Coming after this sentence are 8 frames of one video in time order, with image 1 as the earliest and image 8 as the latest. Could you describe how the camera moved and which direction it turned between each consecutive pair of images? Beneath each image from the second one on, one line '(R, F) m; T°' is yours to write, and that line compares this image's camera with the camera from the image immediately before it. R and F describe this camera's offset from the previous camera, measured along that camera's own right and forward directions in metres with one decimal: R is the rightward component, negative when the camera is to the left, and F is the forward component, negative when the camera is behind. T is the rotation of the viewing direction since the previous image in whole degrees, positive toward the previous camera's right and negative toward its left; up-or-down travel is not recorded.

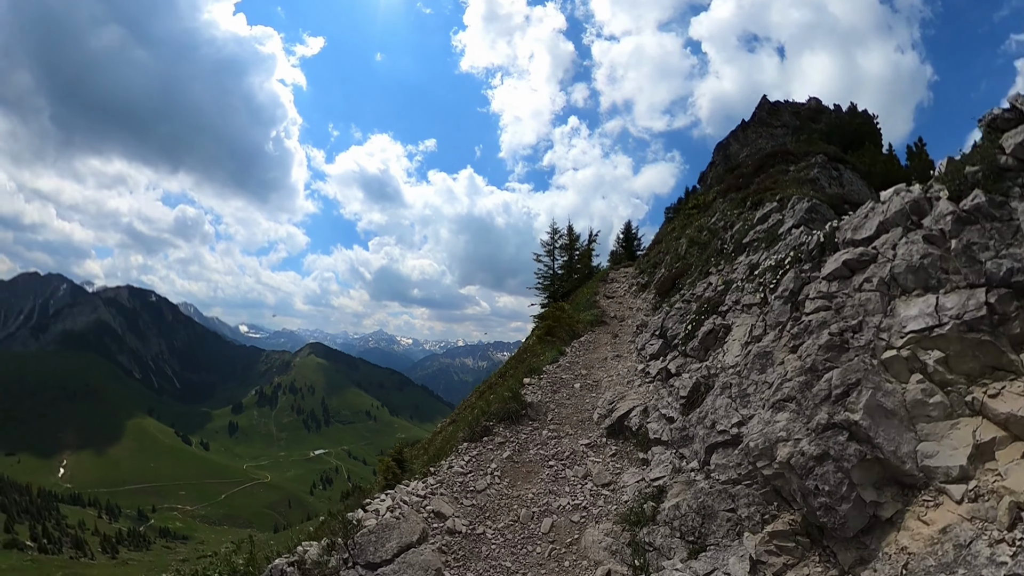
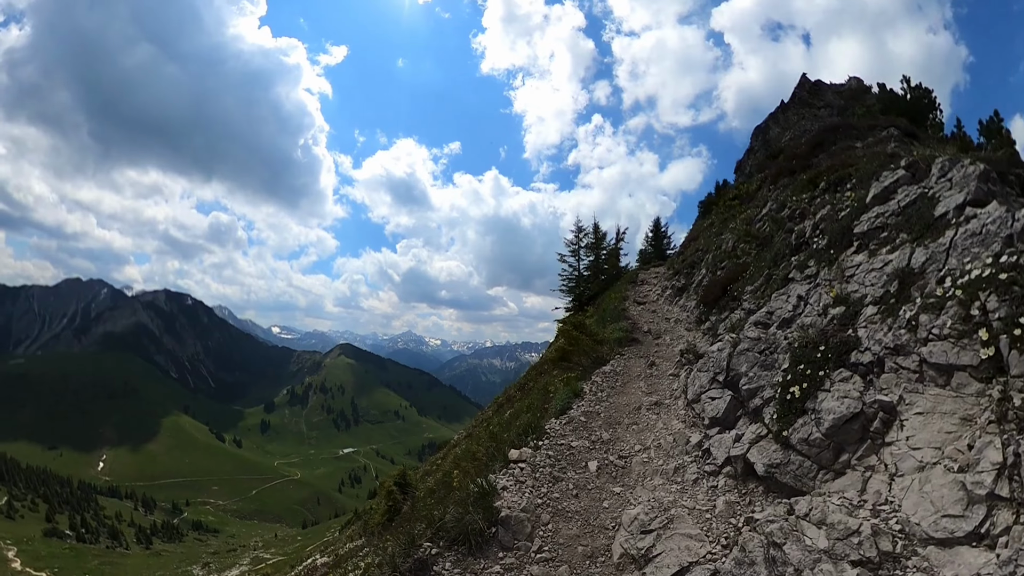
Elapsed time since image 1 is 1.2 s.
(+2.1, +0.1) m; -5°
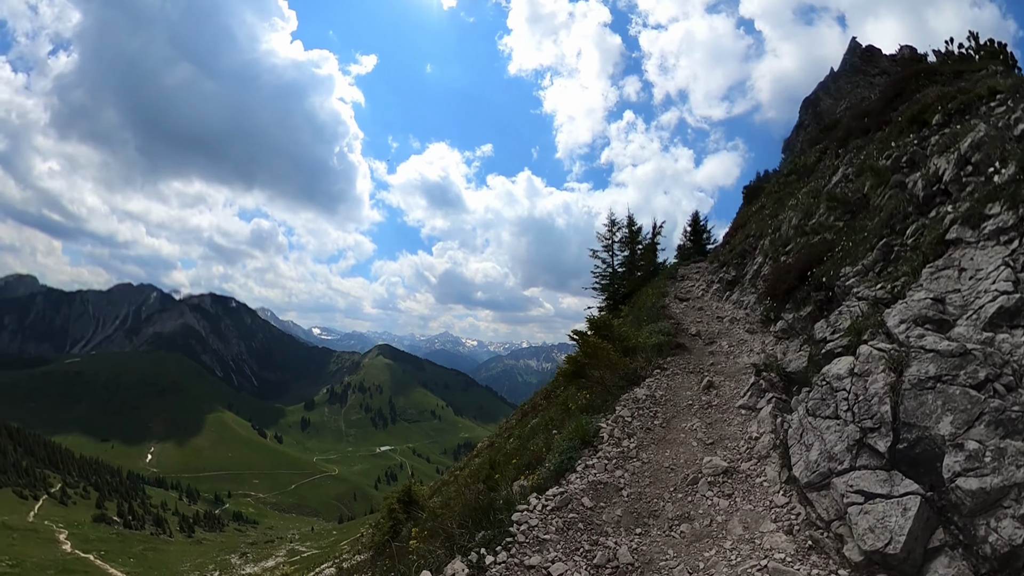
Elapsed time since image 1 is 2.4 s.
(+2.8, +0.2) m; -7°
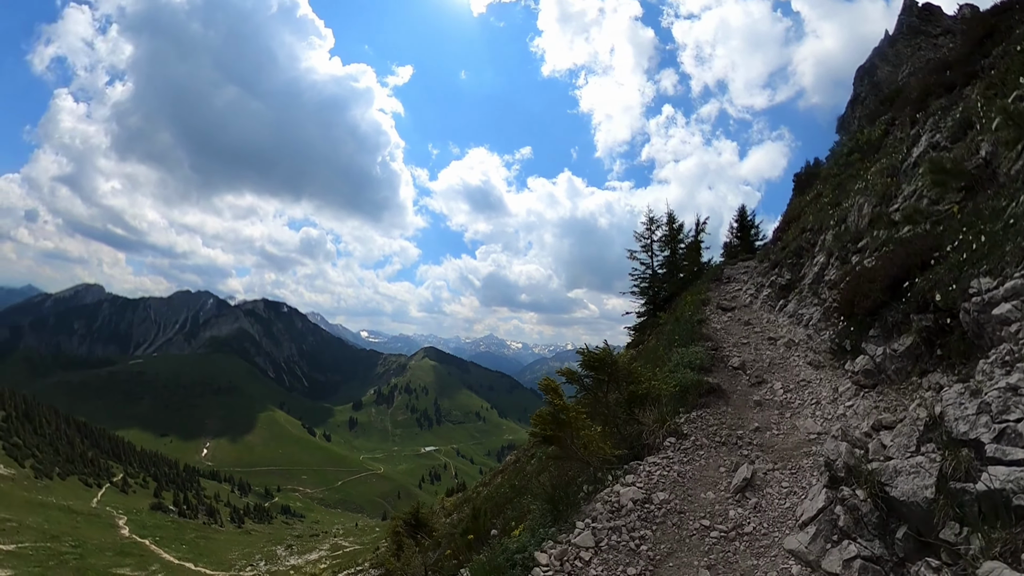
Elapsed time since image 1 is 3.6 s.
(+3.4, +0.3) m; -8°
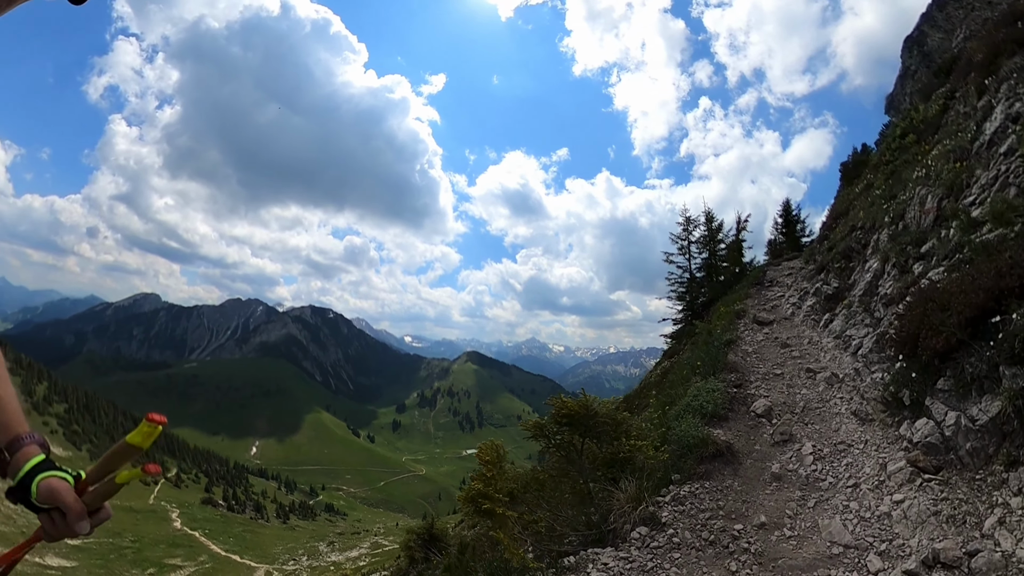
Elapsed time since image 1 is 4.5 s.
(+3.0, +0.3) m; -7°
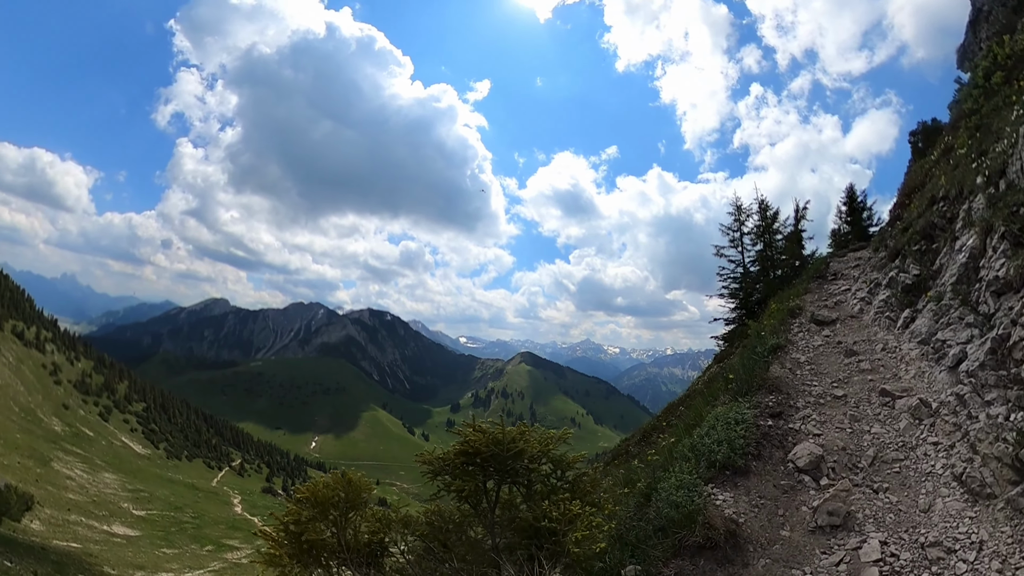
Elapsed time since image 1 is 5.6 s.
(+4.2, +0.3) m; -10°
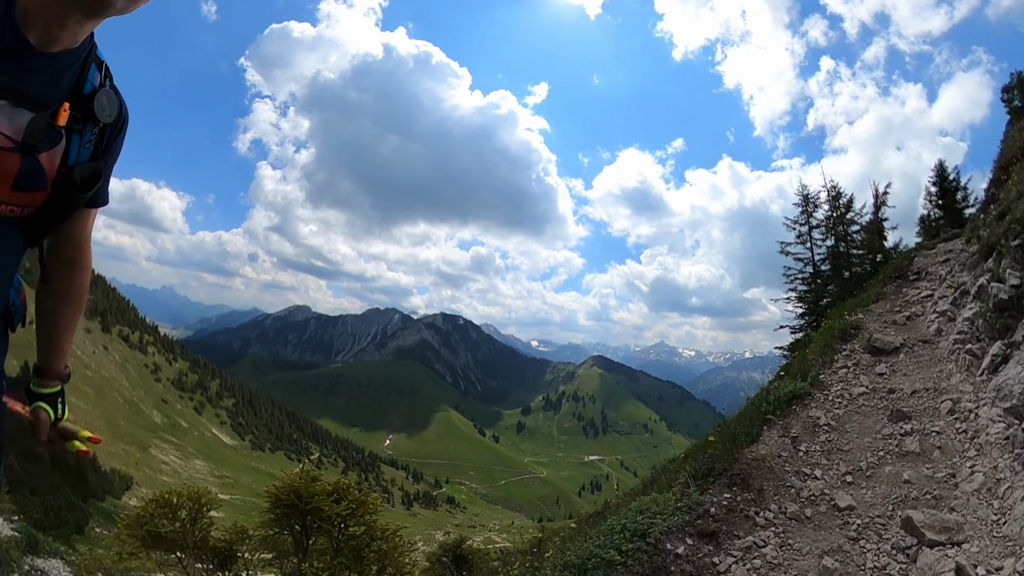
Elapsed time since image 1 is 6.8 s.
(+5.3, +0.6) m; -13°
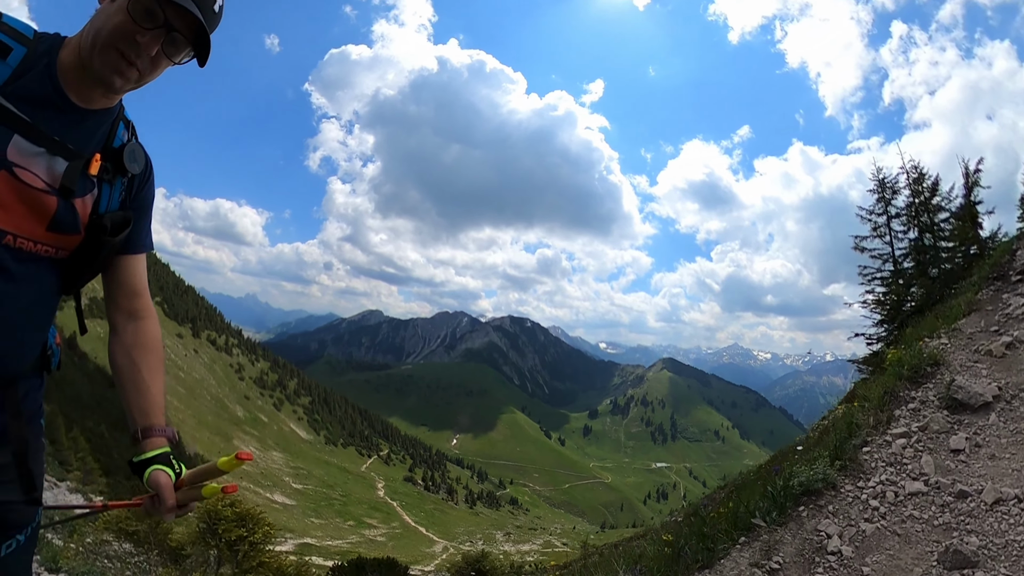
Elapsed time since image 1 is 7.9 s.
(+5.0, +0.5) m; -12°
